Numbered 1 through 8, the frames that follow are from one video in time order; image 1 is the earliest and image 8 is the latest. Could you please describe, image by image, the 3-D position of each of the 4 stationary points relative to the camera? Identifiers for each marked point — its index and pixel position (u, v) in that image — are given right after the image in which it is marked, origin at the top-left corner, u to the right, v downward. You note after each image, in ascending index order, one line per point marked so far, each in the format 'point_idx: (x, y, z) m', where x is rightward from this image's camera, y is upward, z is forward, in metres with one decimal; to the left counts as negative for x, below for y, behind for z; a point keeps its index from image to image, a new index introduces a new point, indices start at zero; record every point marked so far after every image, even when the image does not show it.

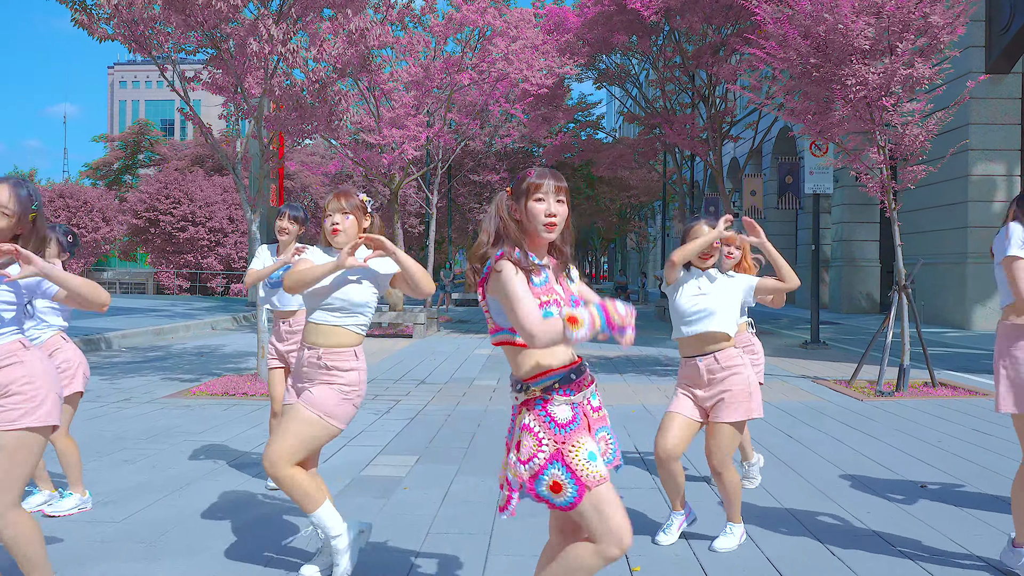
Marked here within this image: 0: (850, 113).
0: (+4.0, +2.1, +8.6) m
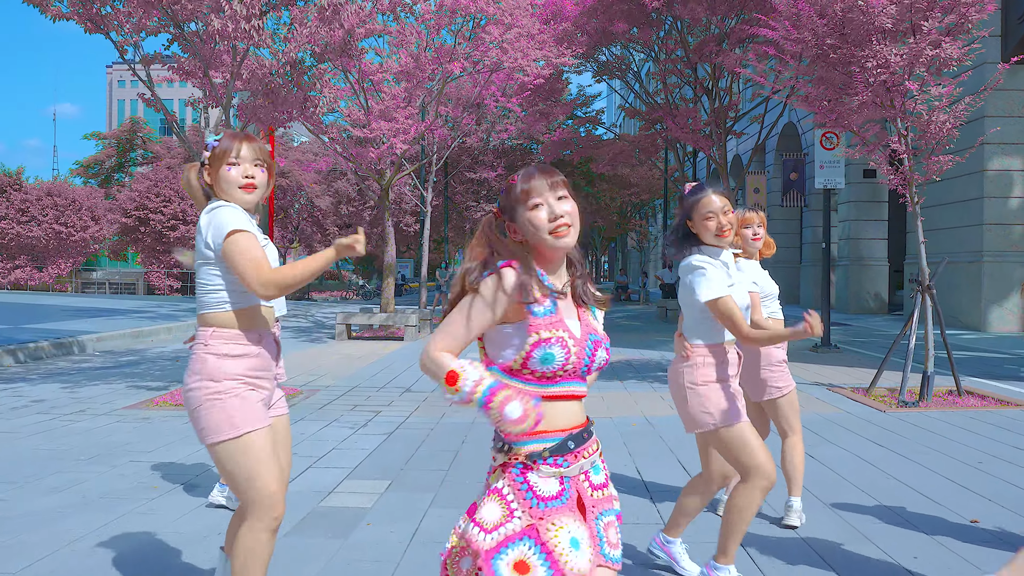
0: (+3.9, +2.1, +7.9) m
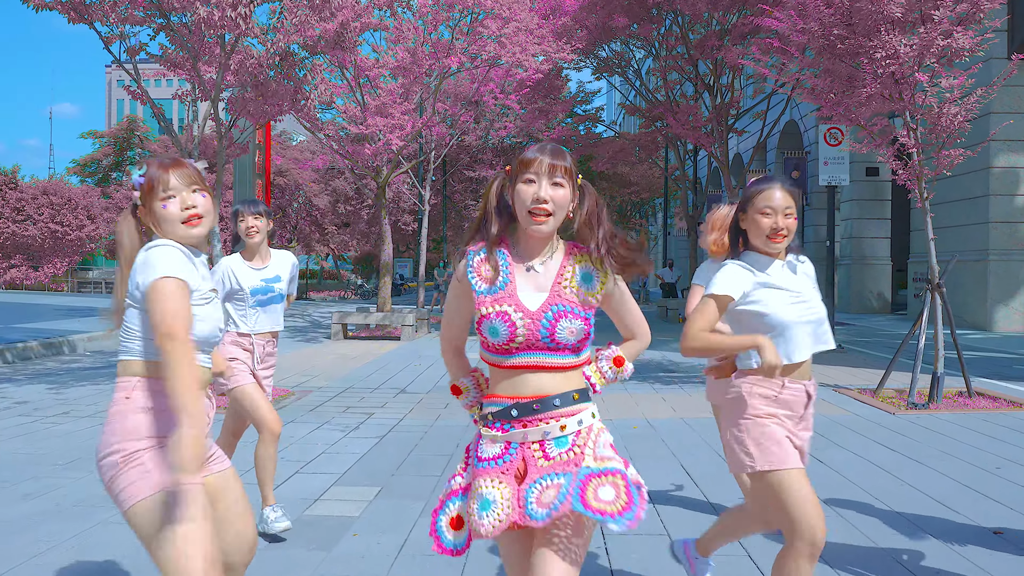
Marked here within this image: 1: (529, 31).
0: (+3.9, +2.1, +7.7) m
1: (+0.4, +5.5, +15.6) m
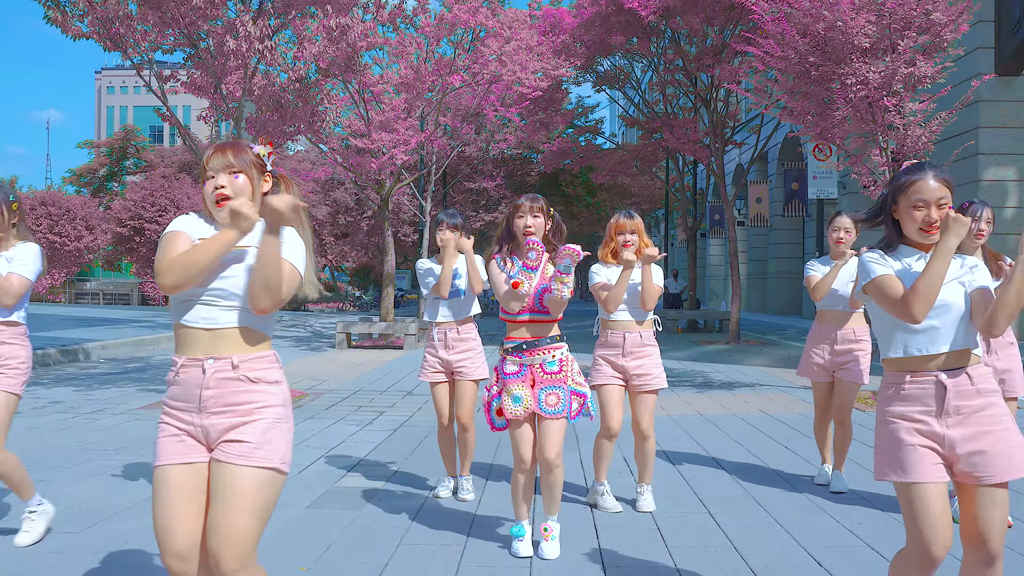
0: (+3.9, +2.0, +8.3) m
1: (+0.4, +5.3, +16.3) m
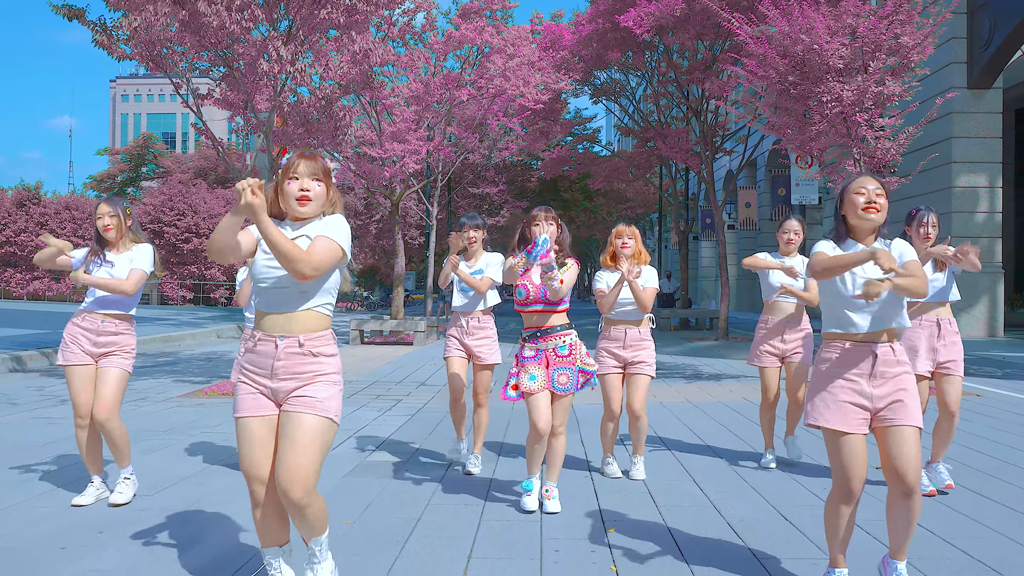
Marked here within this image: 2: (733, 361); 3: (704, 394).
0: (+3.9, +2.0, +9.1) m
1: (+0.4, +5.3, +17.1) m
2: (+3.7, -1.2, +12.2) m
3: (+2.5, -1.4, +9.5) m
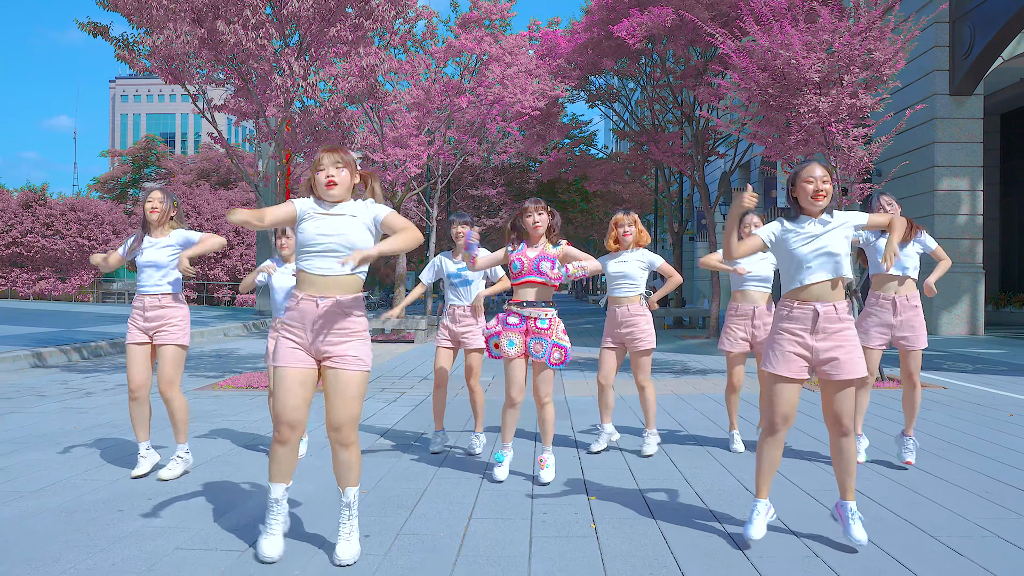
0: (+3.9, +2.0, +9.7) m
1: (+0.4, +5.3, +17.7) m
2: (+3.6, -1.2, +12.8) m
3: (+2.5, -1.4, +10.1) m
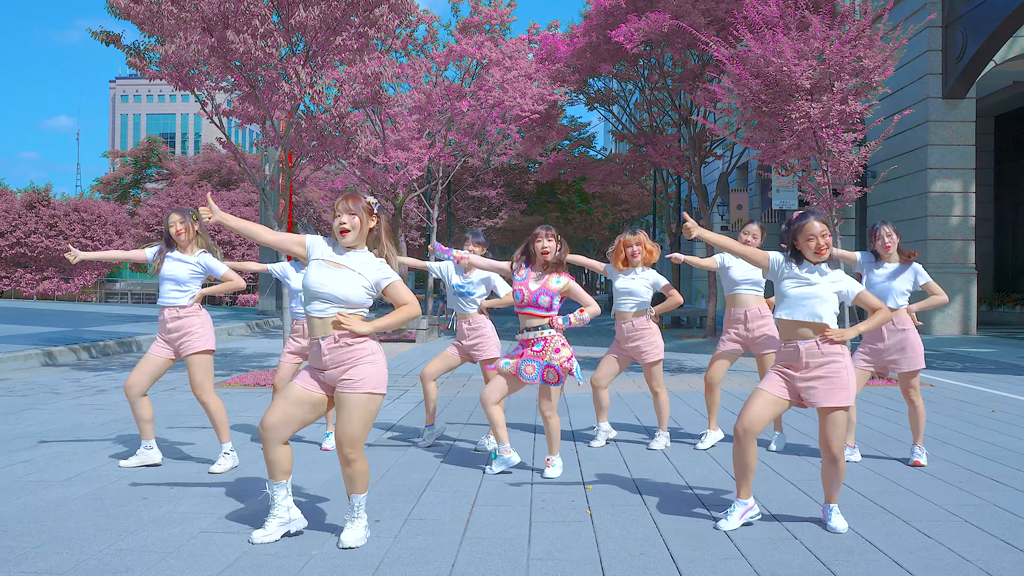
0: (+3.9, +2.0, +10.0) m
1: (+0.4, +5.3, +18.0) m
2: (+3.6, -1.2, +13.1) m
3: (+2.5, -1.4, +10.4) m
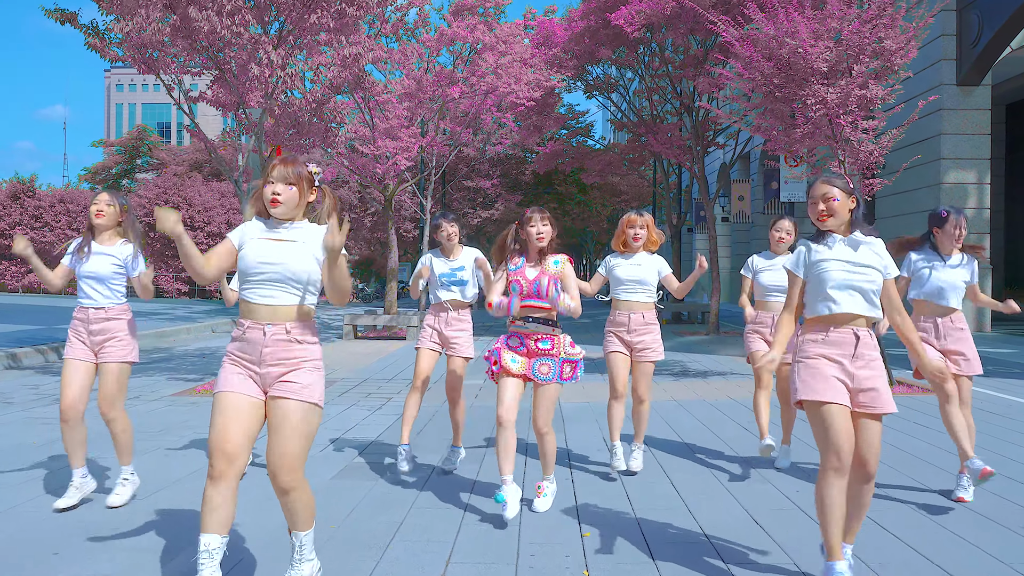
0: (+3.8, +2.0, +9.3) m
1: (+0.3, +5.4, +17.2) m
2: (+3.5, -1.2, +12.4) m
3: (+2.4, -1.4, +9.7) m
